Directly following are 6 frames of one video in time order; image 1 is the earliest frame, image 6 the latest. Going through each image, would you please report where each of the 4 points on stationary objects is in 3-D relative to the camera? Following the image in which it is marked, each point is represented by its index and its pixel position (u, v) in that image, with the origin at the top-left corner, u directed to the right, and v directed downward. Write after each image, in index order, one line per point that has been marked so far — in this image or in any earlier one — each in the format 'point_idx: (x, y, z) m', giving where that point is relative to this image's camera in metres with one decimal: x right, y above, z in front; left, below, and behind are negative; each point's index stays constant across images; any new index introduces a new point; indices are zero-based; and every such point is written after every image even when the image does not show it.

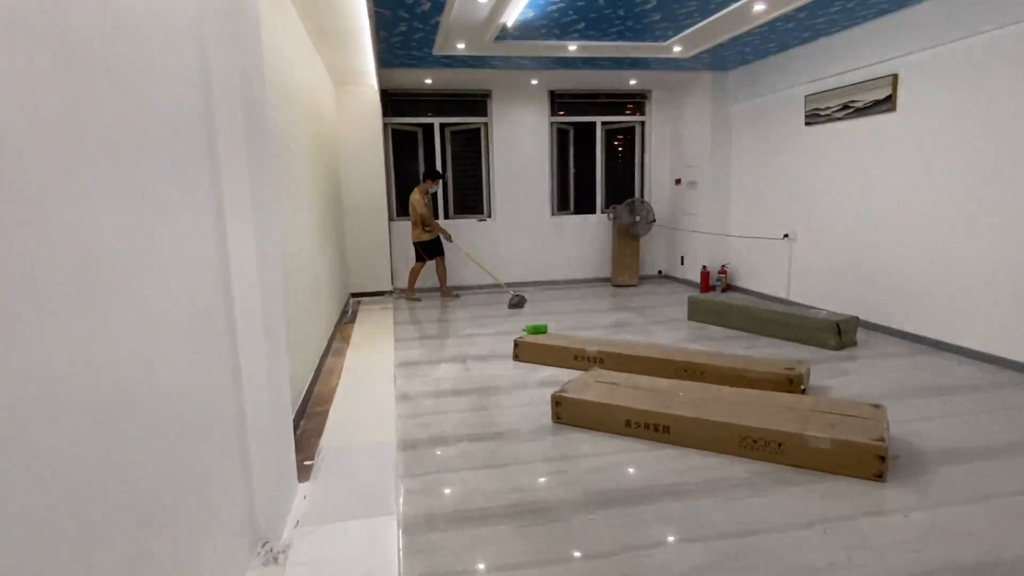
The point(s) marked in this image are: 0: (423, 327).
0: (-0.8, -0.3, +5.3) m
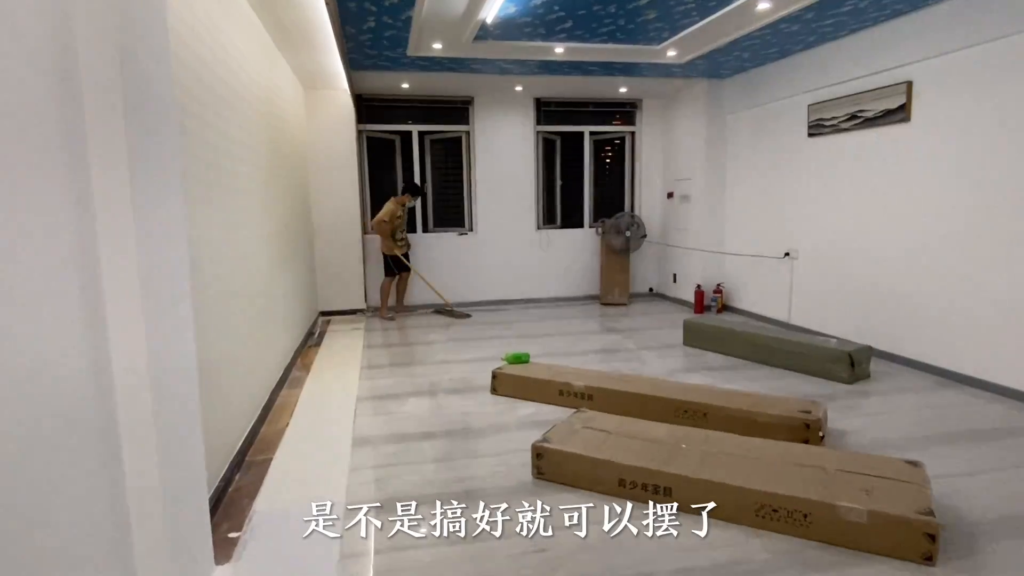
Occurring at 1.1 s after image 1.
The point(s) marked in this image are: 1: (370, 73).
0: (-0.9, -0.5, +4.9) m
1: (-1.3, +2.0, +5.5) m
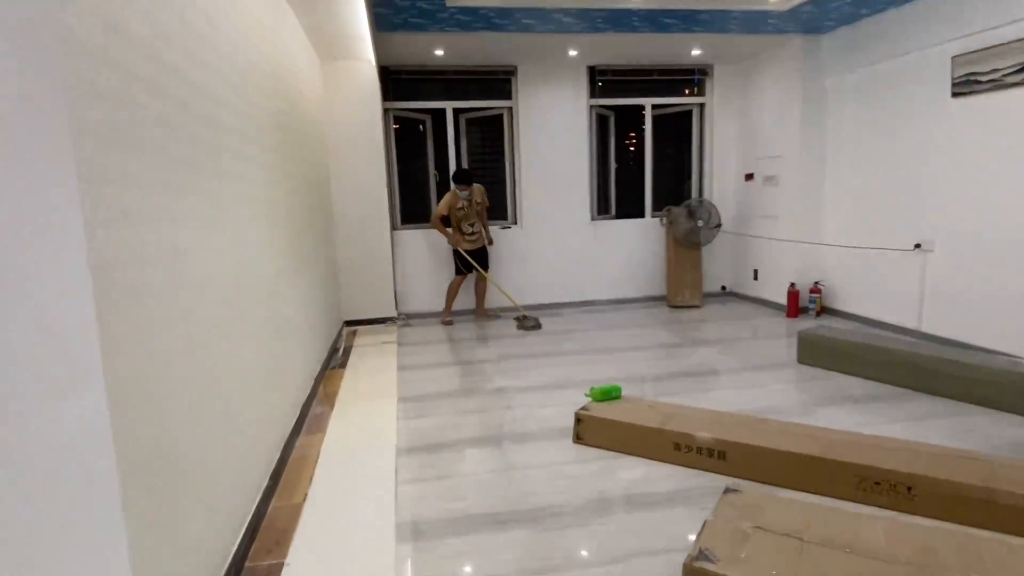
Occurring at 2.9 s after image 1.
0: (-0.5, -0.6, +4.0) m
1: (-0.9, +1.9, +4.6) m
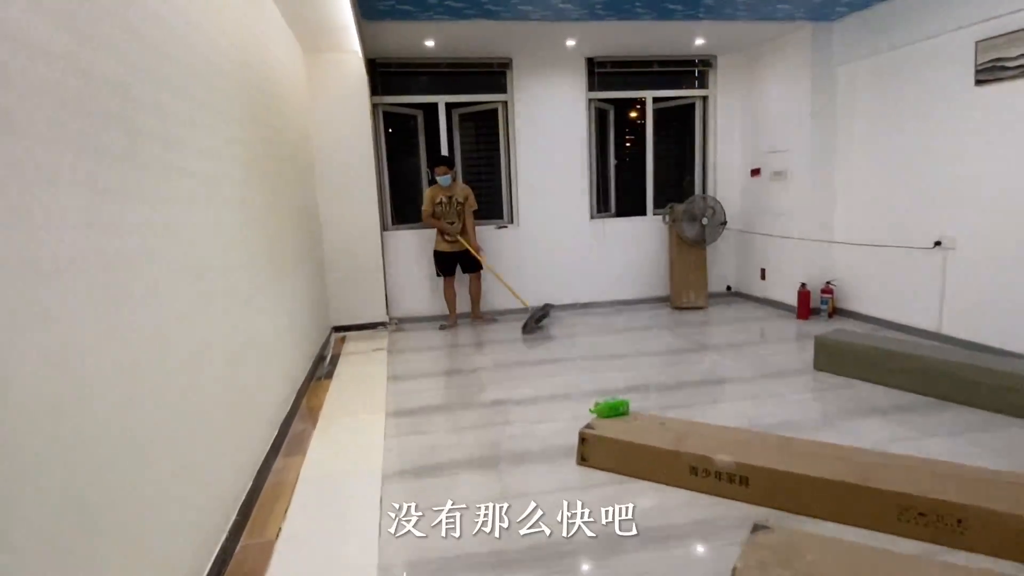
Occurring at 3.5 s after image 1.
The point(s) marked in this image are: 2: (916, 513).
0: (-0.5, -0.6, +3.7) m
1: (-0.9, +1.9, +4.3) m
2: (+1.3, -0.7, +1.9) m
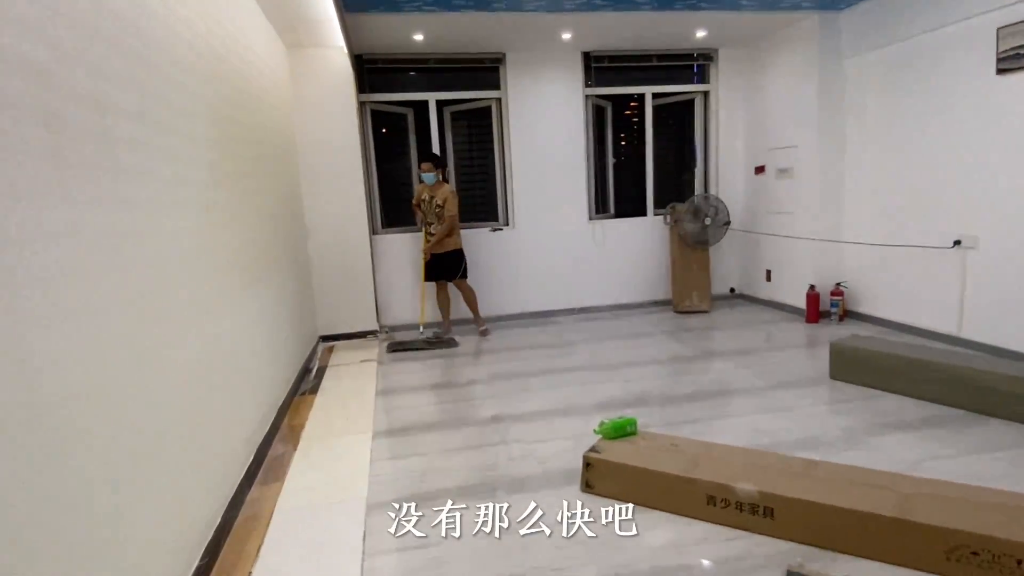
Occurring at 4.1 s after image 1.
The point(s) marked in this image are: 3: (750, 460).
0: (-0.5, -0.7, +3.5) m
1: (-0.9, +1.8, +4.1) m
2: (+1.3, -0.7, +1.7) m
3: (+0.9, -0.6, +2.2) m
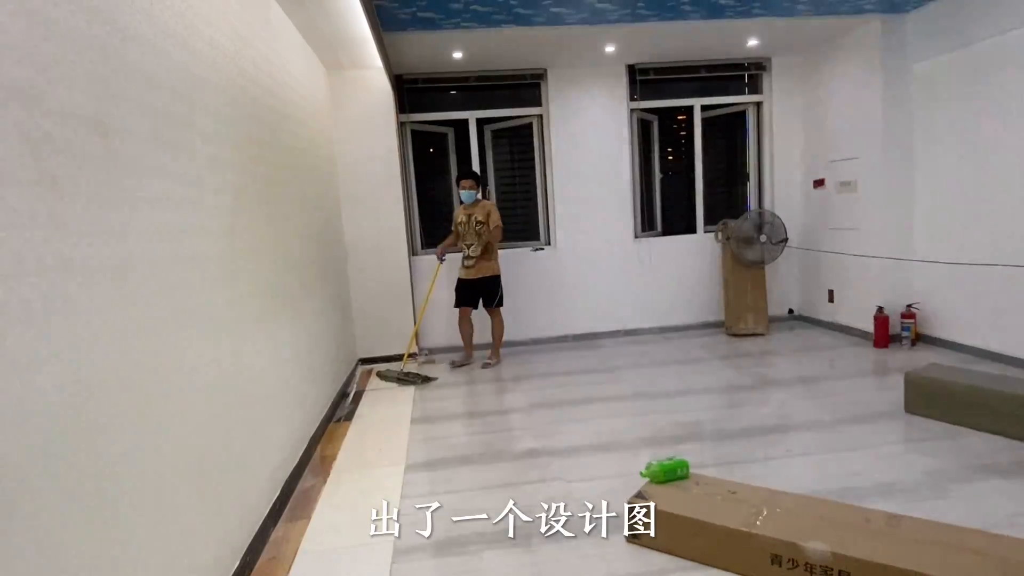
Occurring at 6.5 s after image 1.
0: (-0.3, -0.8, +3.3) m
1: (-0.7, +1.7, +4.0) m
2: (+1.4, -0.8, +1.4) m
3: (+1.0, -0.7, +2.0) m
